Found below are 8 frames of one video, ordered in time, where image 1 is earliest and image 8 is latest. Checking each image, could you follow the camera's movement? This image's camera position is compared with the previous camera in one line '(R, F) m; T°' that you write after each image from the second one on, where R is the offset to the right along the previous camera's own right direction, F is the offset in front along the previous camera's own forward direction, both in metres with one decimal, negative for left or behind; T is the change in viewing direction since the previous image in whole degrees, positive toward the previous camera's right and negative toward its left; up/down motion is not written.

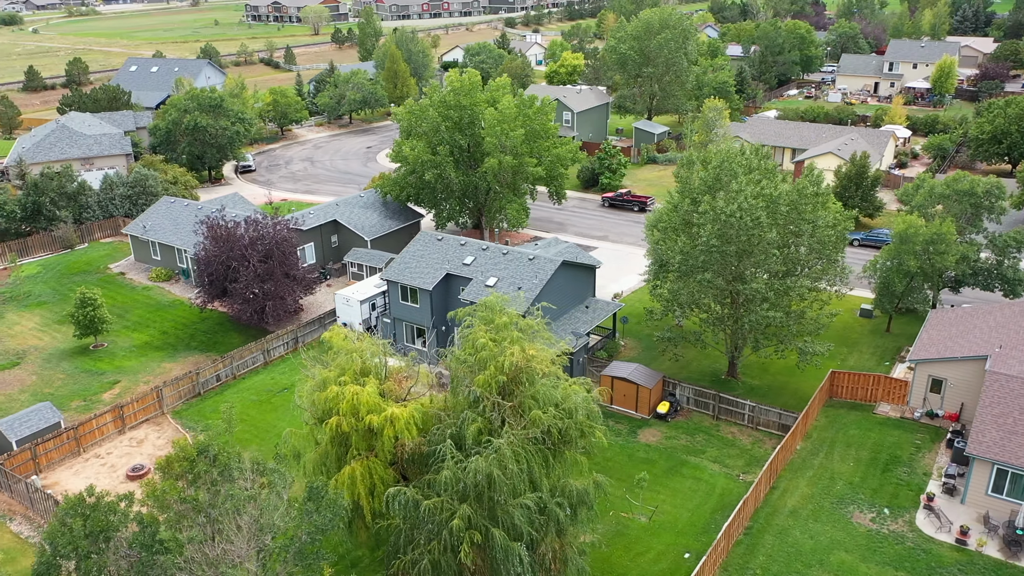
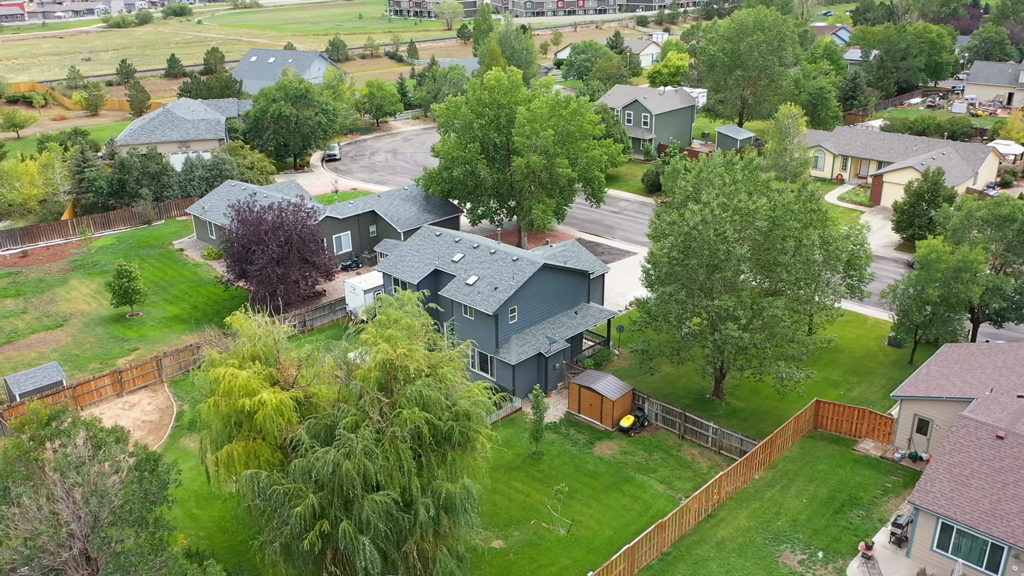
(+6.3, +0.6) m; -10°
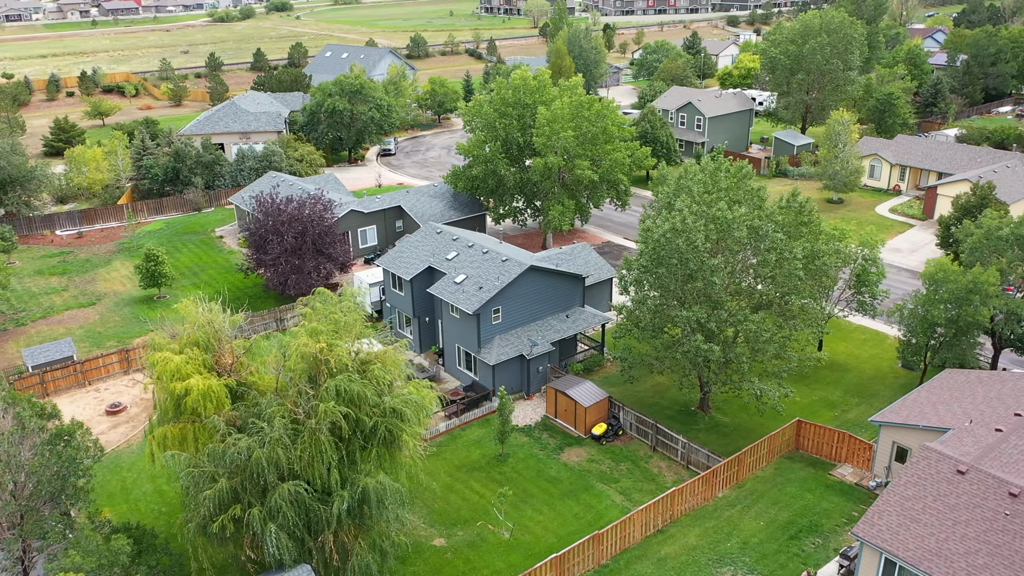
(+4.1, +0.3) m; -6°
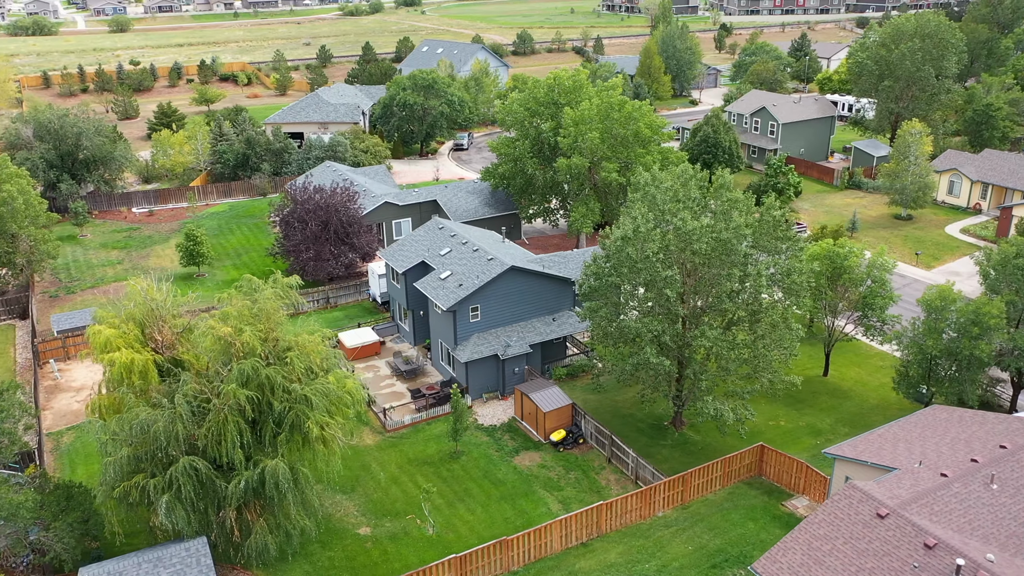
(+5.6, +0.5) m; -9°
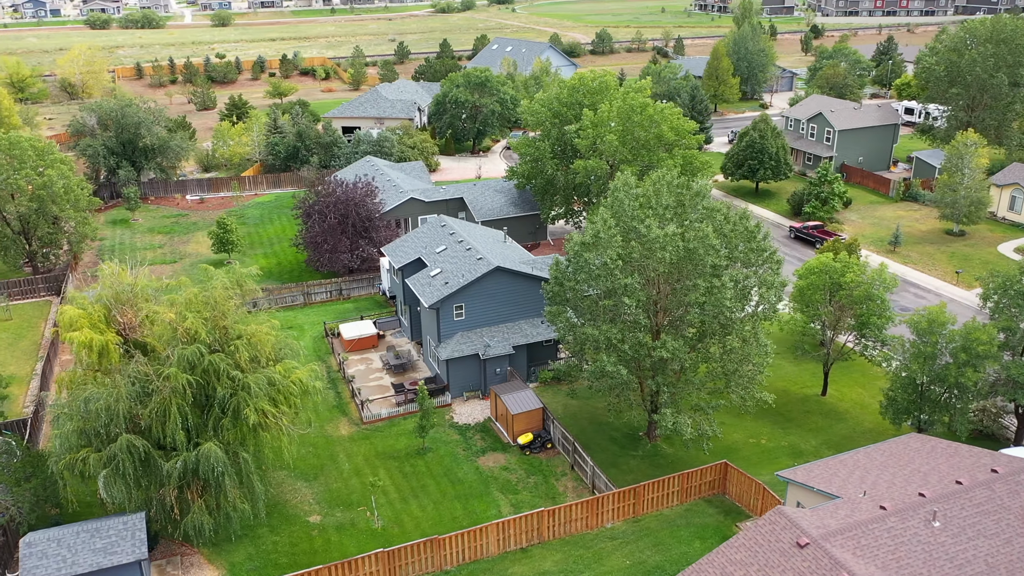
(+4.2, +0.3) m; -6°
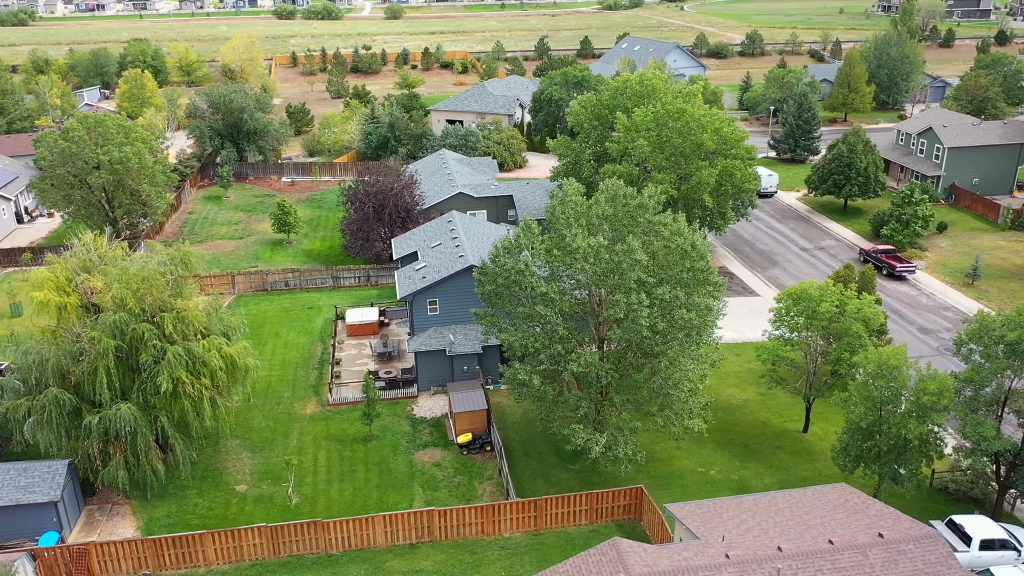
(+7.6, +0.8) m; -12°
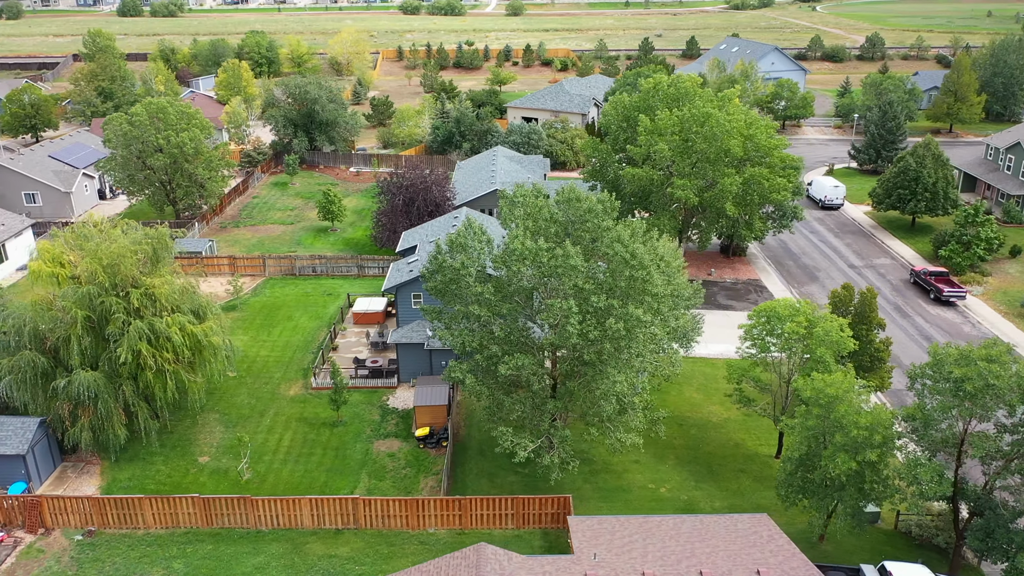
(+5.6, +0.5) m; -9°
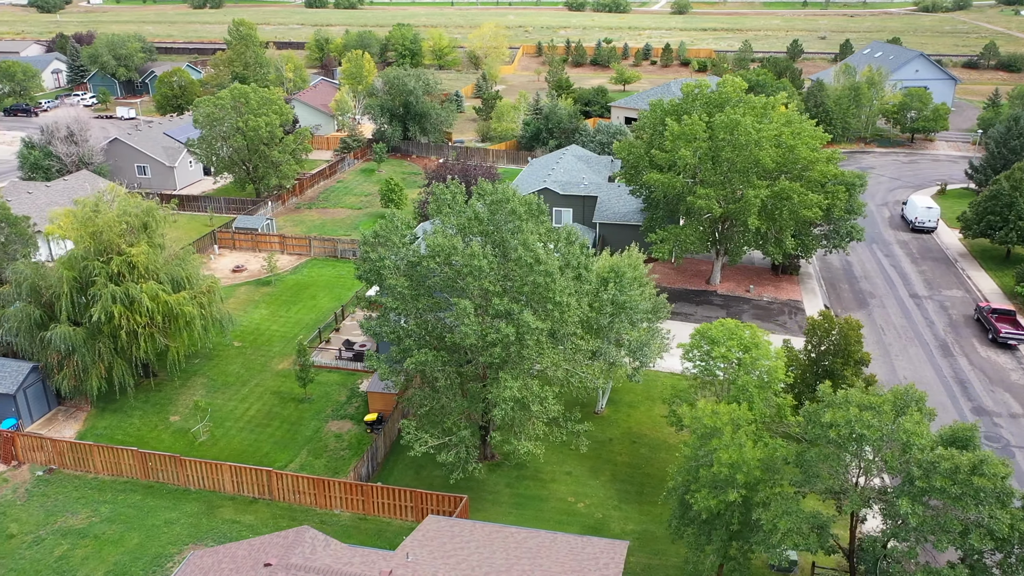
(+7.6, +0.9) m; -12°
